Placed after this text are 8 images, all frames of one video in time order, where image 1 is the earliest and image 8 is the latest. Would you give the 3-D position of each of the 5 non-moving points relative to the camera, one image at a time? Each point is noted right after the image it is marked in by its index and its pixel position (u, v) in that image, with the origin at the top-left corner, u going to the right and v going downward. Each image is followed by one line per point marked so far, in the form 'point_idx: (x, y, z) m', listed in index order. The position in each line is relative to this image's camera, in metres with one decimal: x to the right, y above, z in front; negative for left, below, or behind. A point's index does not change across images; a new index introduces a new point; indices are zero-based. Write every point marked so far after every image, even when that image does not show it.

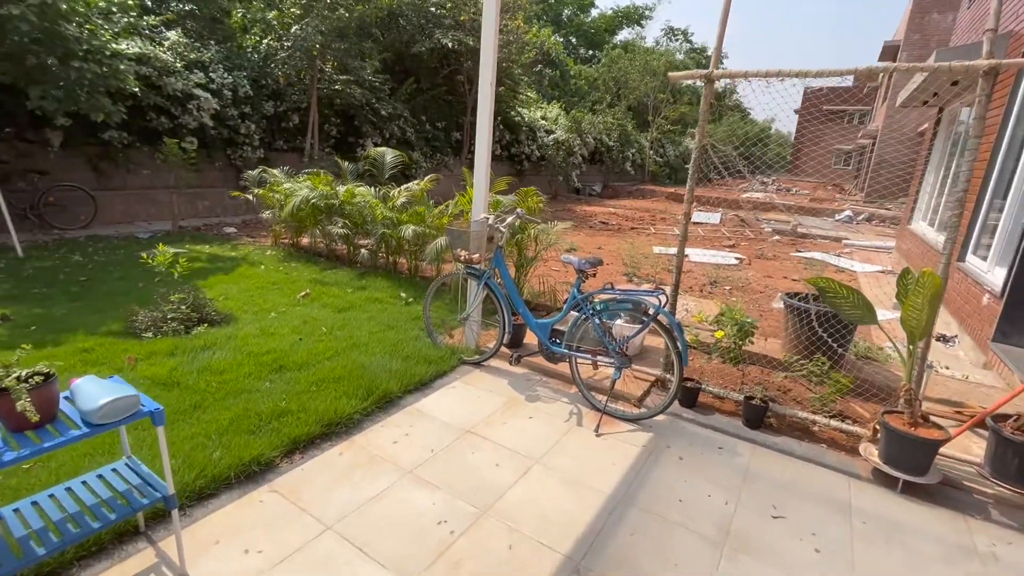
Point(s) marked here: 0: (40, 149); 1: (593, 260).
0: (-6.5, +1.9, +6.7) m
1: (+0.5, +0.2, +2.8) m
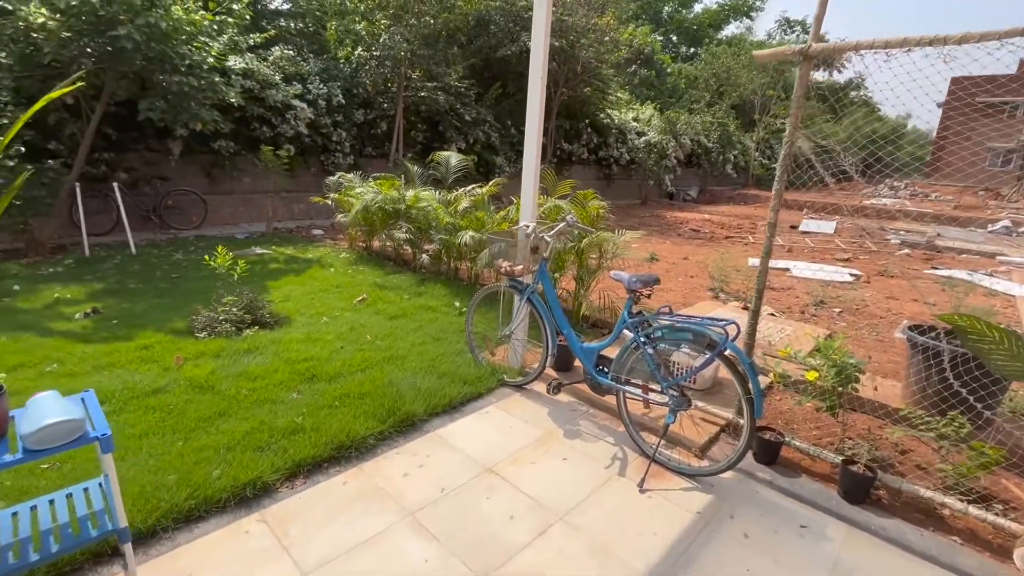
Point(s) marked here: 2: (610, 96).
0: (-5.4, +2.0, +7.5) m
1: (+0.7, 0.0, +2.3) m
2: (+2.6, +5.0, +12.5) m
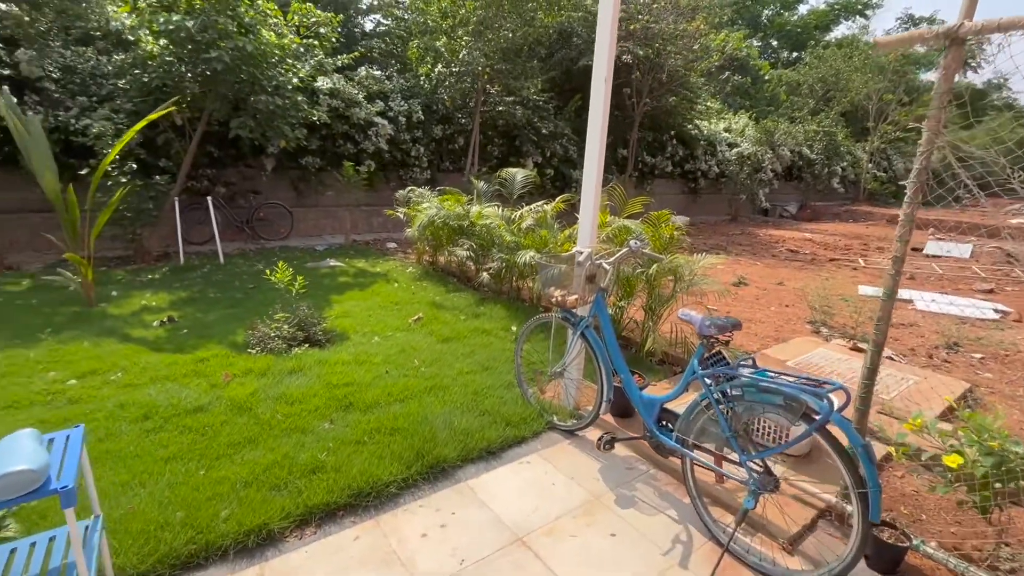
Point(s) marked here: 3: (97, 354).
0: (-4.2, +1.9, +8.0) m
1: (+0.8, -0.1, +1.9) m
2: (+4.6, +4.4, +11.7) m
3: (-2.9, -0.5, +3.3) m
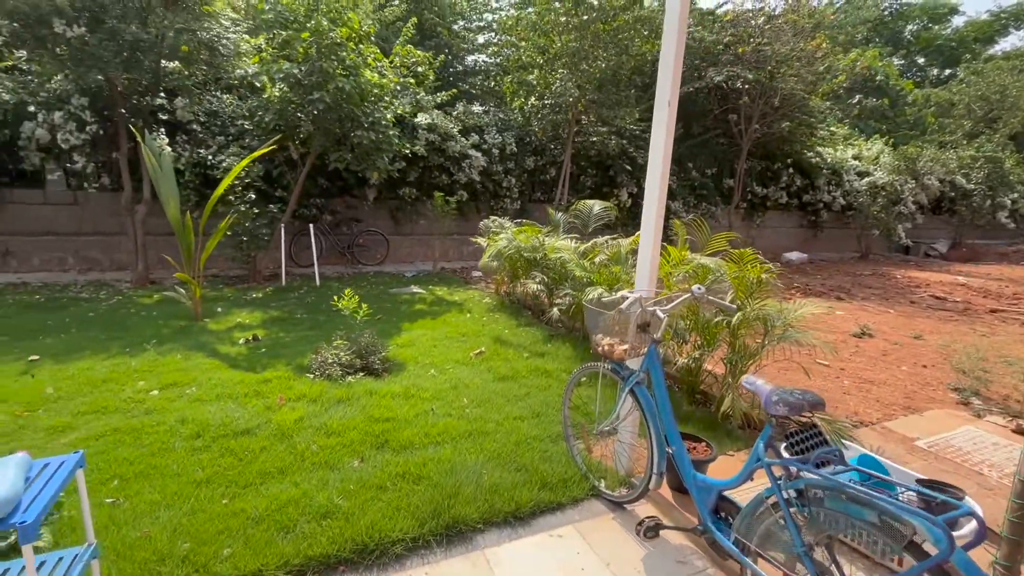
0: (-2.7, +1.5, +8.6) m
1: (+0.9, -0.3, +1.5) m
2: (+6.8, +3.4, +10.5) m
3: (-2.5, -0.6, +3.6) m
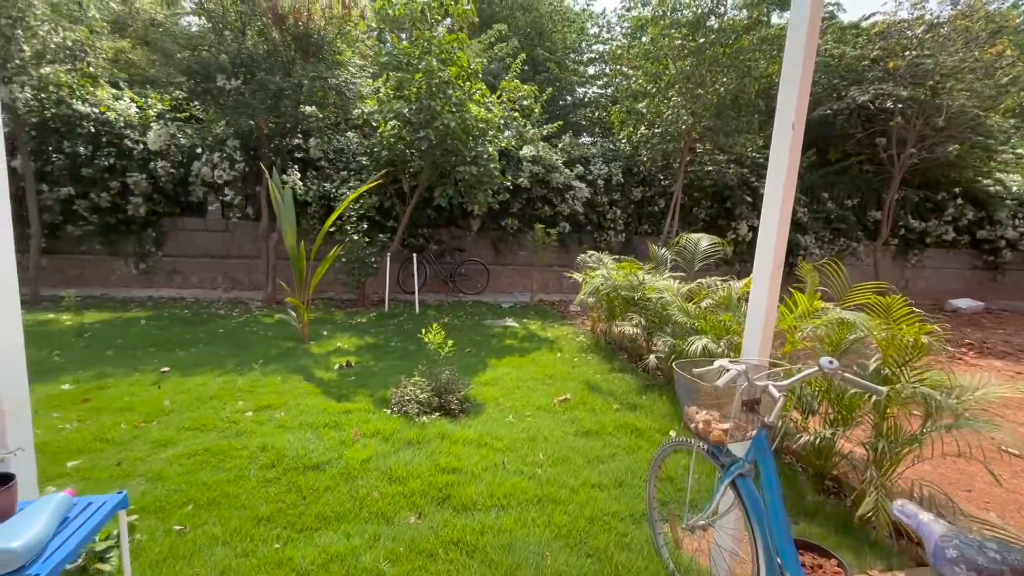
0: (-0.9, +1.0, +8.8) m
1: (+1.0, -0.5, +1.0) m
2: (+8.9, +2.4, +8.7) m
3: (-1.8, -0.8, +3.8) m
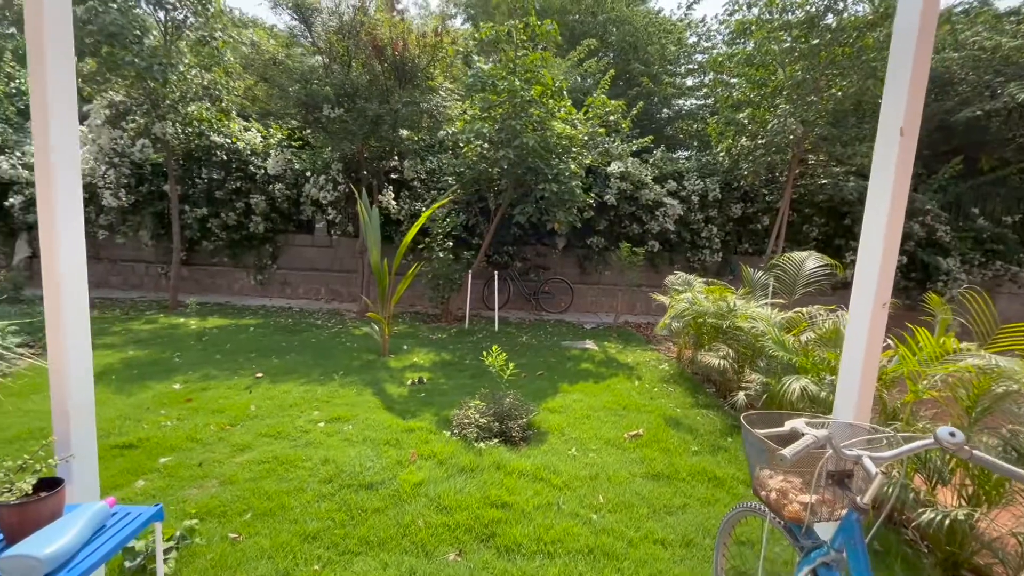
0: (+0.7, +0.7, +8.7) m
1: (+0.9, -0.6, +0.6) m
2: (+10.2, +1.8, +6.8) m
3: (-1.3, -0.9, +3.9) m
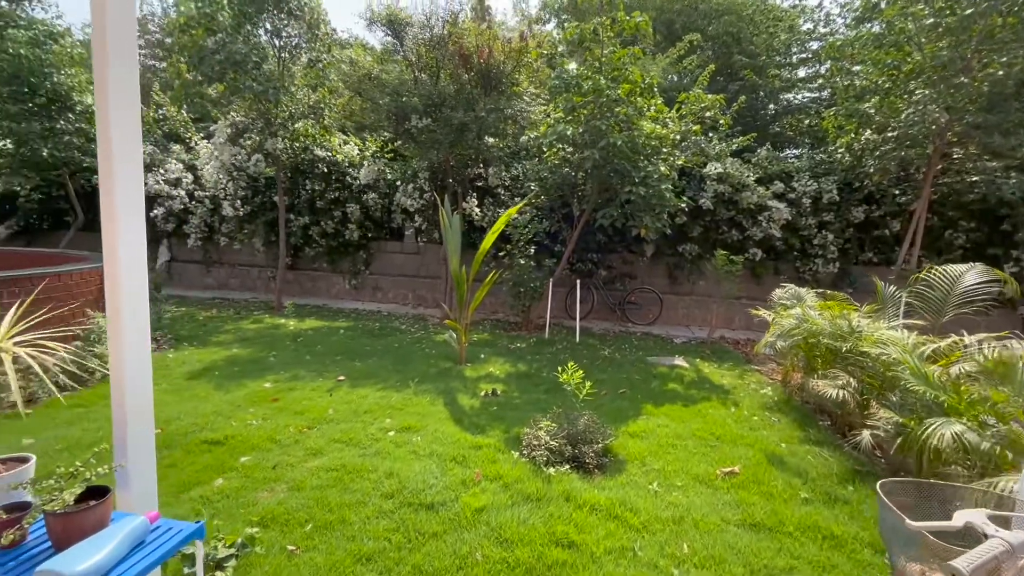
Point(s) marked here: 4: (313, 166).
0: (+2.1, +0.5, +8.2) m
1: (+0.9, -0.7, +0.2) m
2: (+11.2, +1.5, +4.6) m
3: (-0.7, -1.0, +3.8) m
4: (-3.7, +2.2, +8.8) m
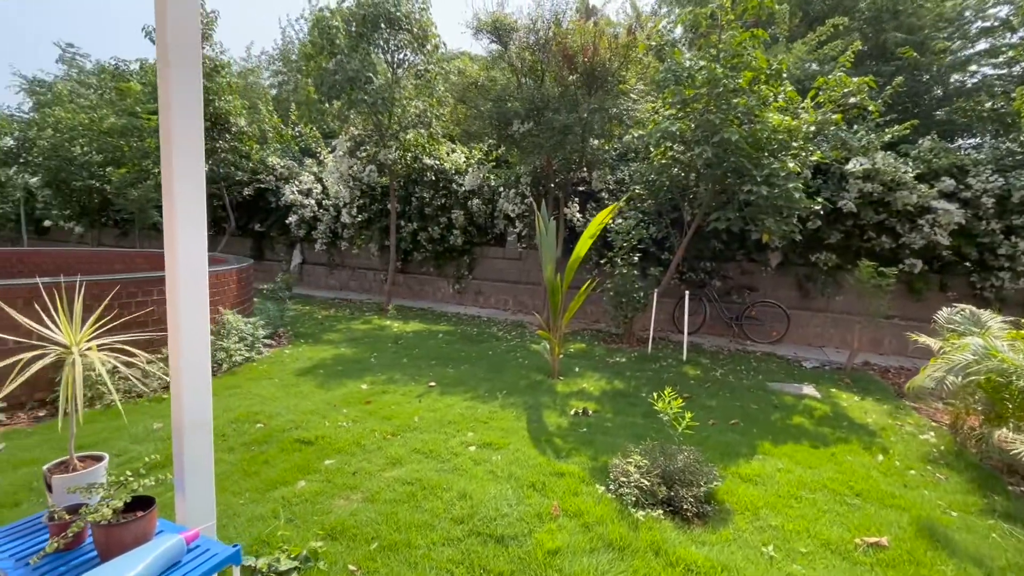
0: (+3.7, +0.3, +7.3) m
1: (+0.7, -0.7, -0.2) m
2: (+11.8, +1.1, +1.8) m
3: (0.0, -1.1, +3.7) m
4: (-1.7, +2.2, +9.2) m
